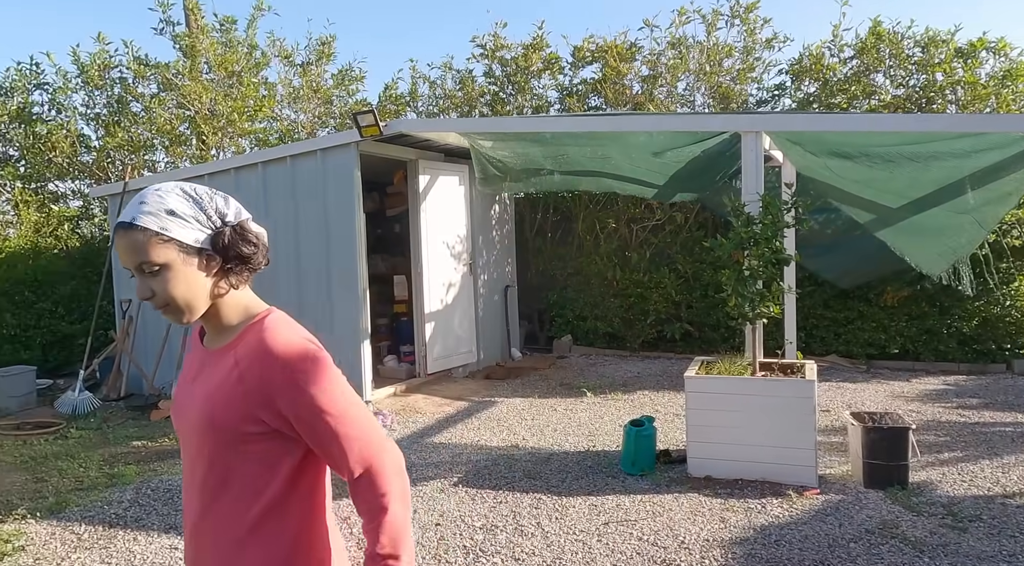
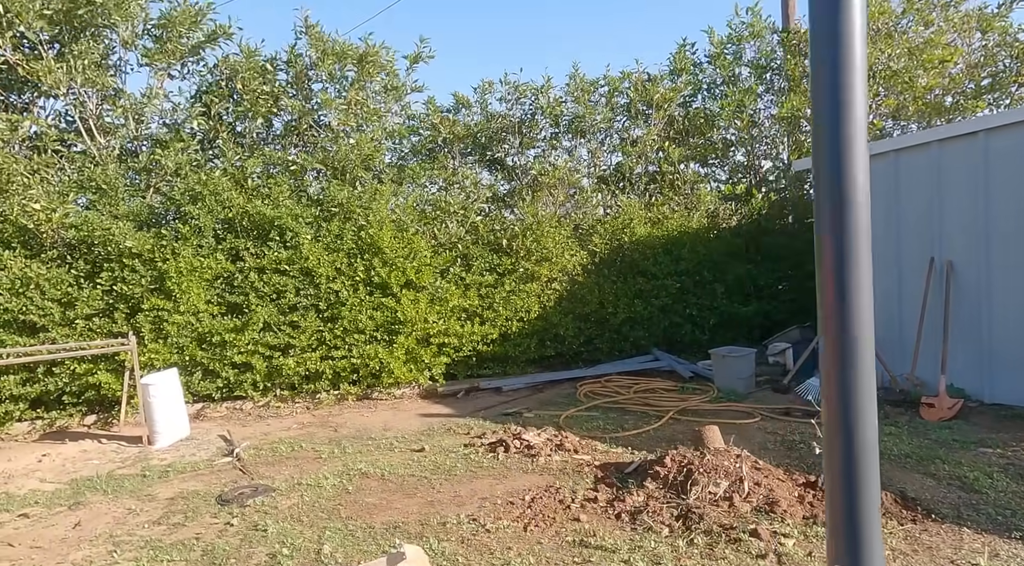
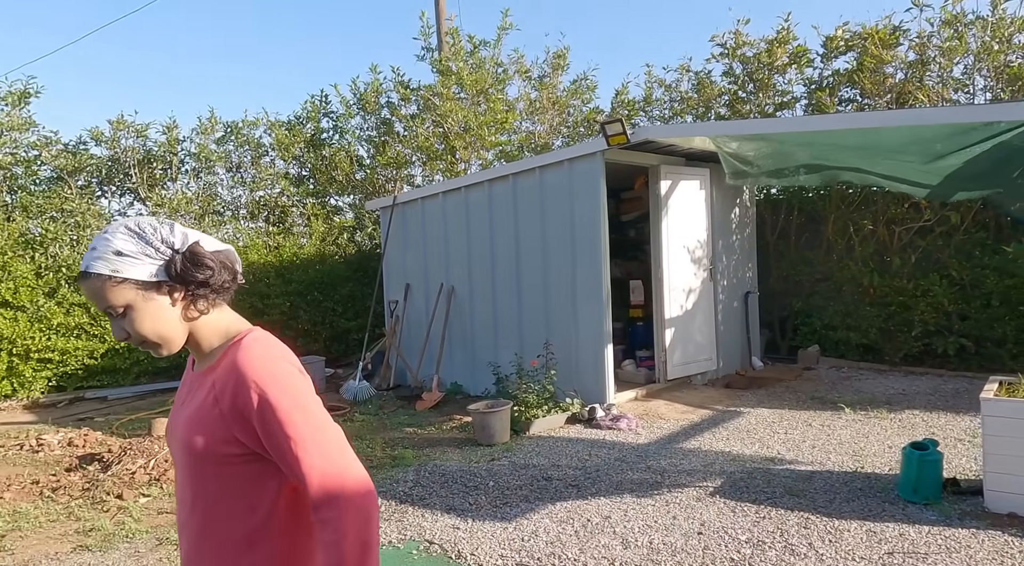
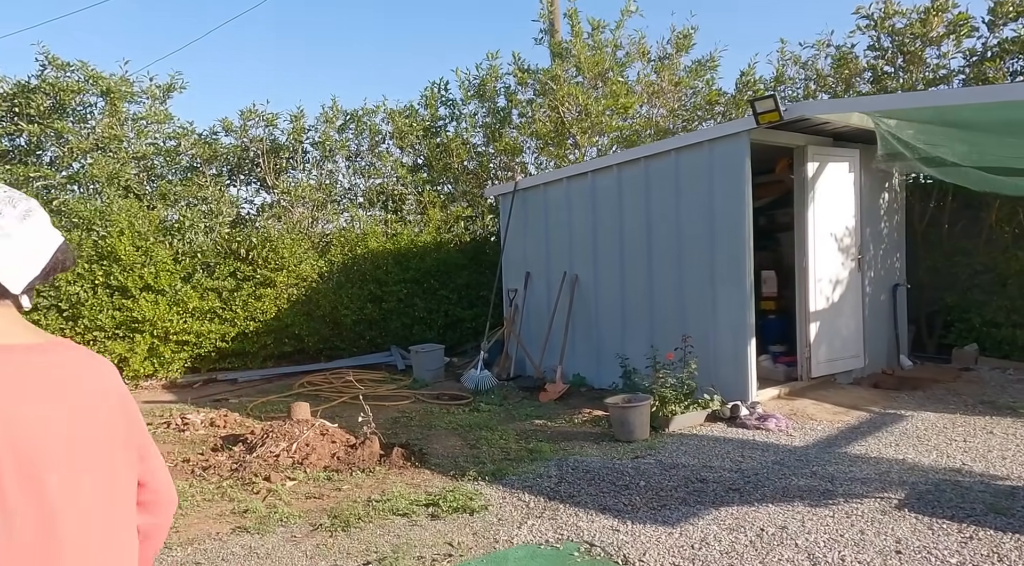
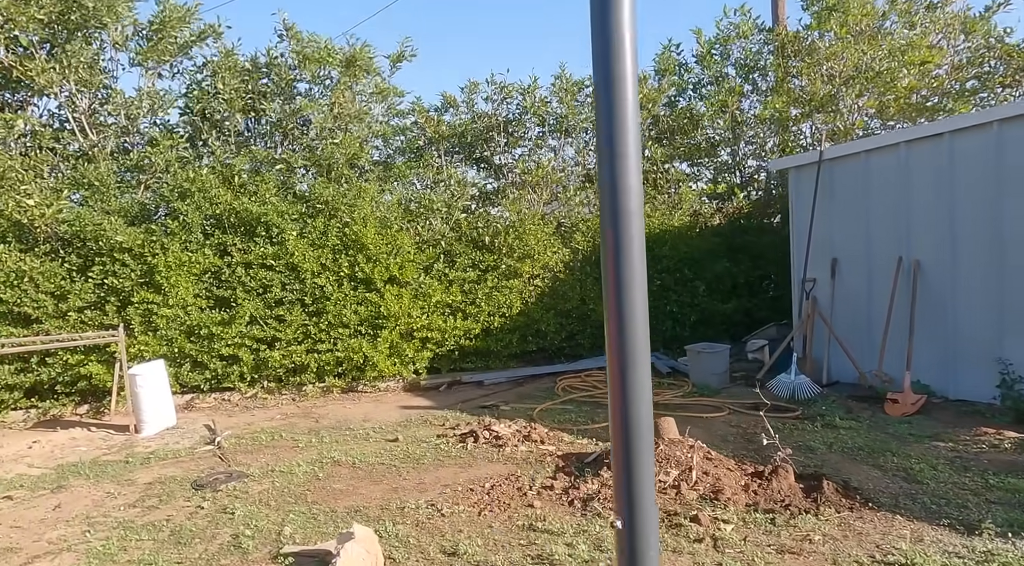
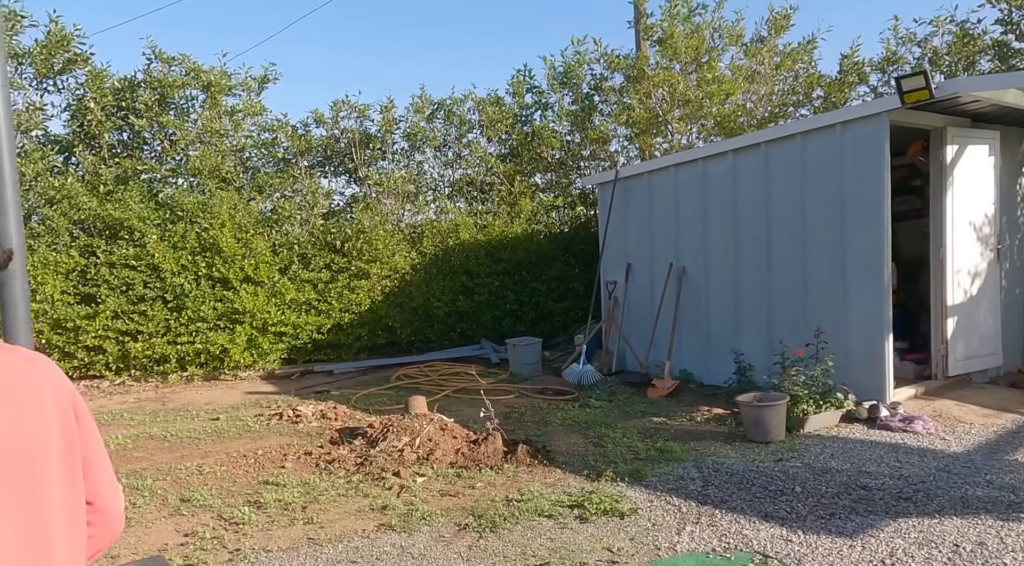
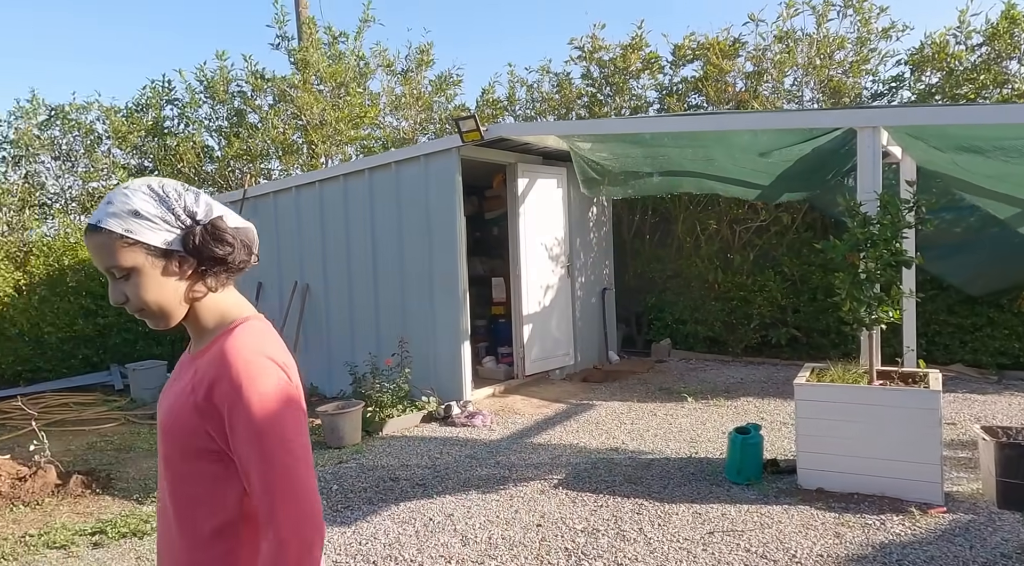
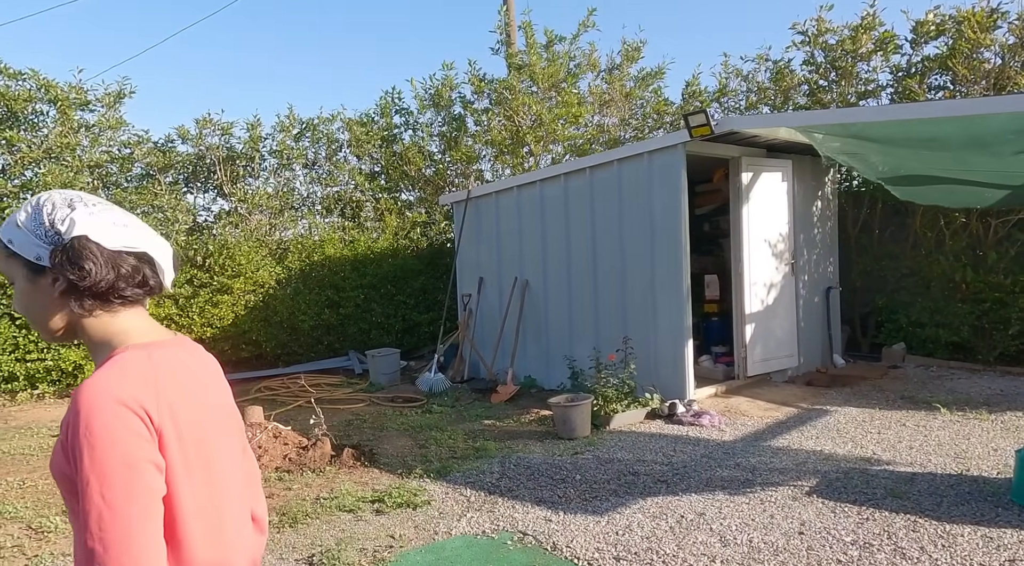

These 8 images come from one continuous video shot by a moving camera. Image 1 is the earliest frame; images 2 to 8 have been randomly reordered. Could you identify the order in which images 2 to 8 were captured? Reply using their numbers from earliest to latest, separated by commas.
7, 3, 8, 4, 6, 5, 2
